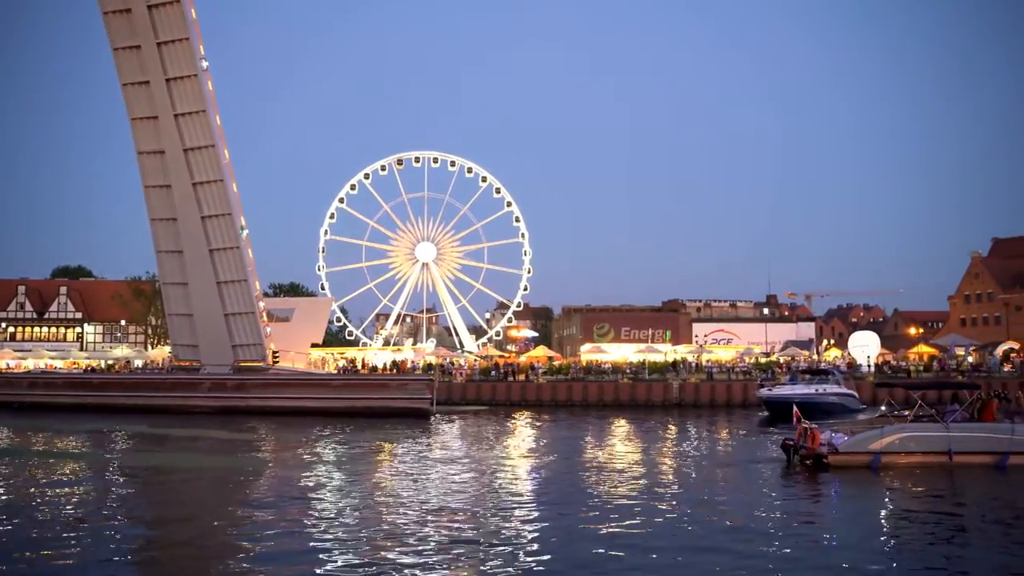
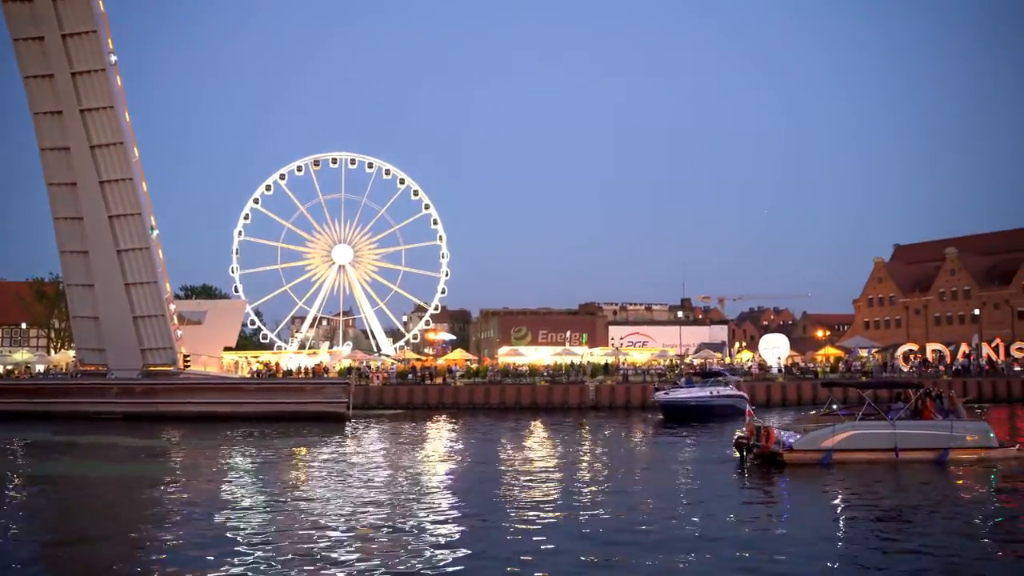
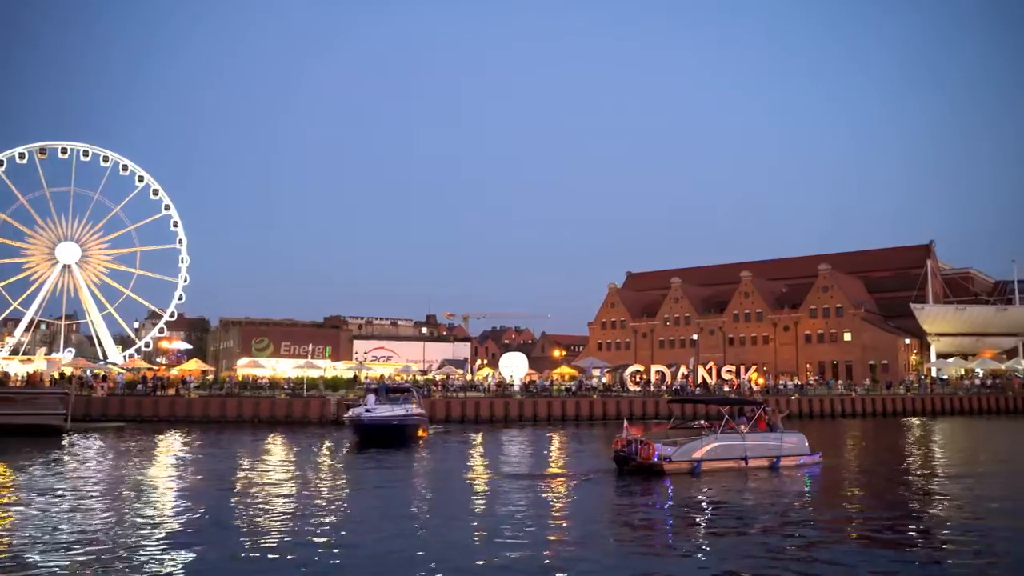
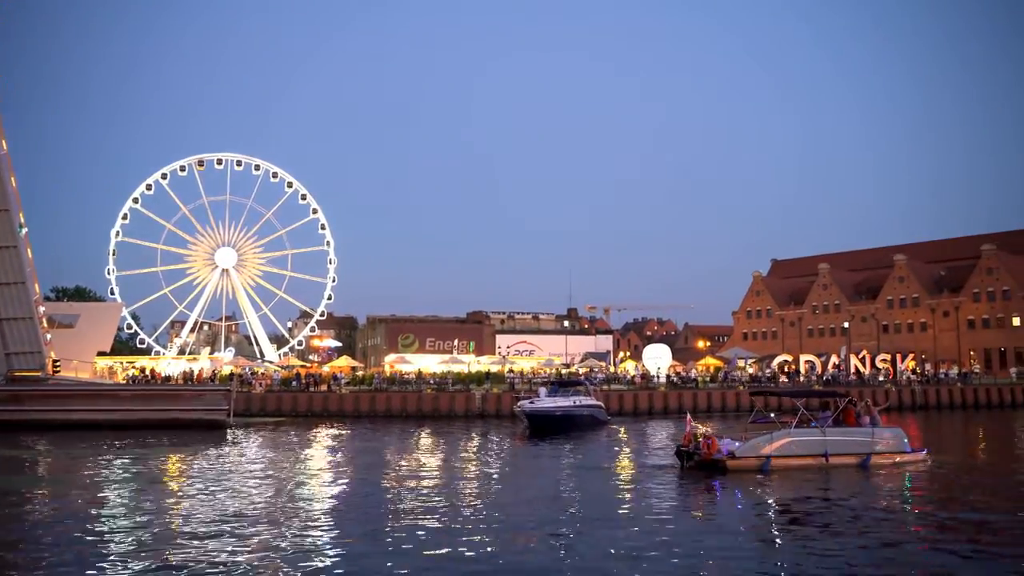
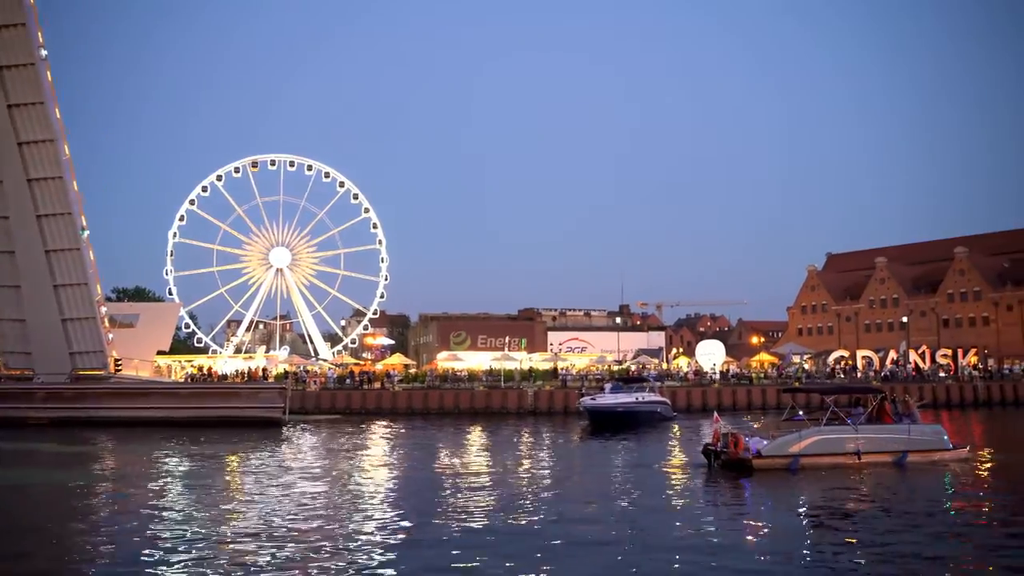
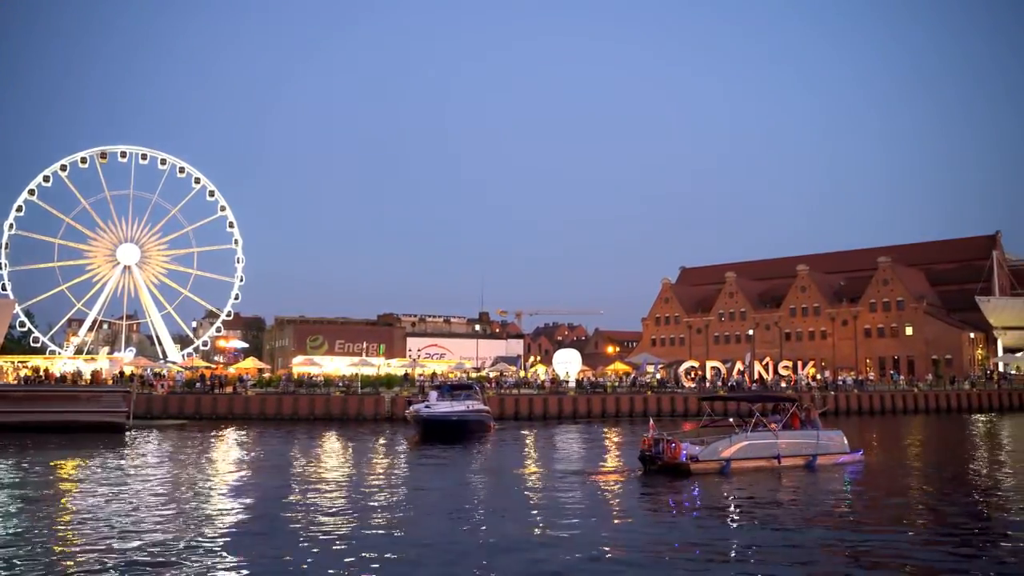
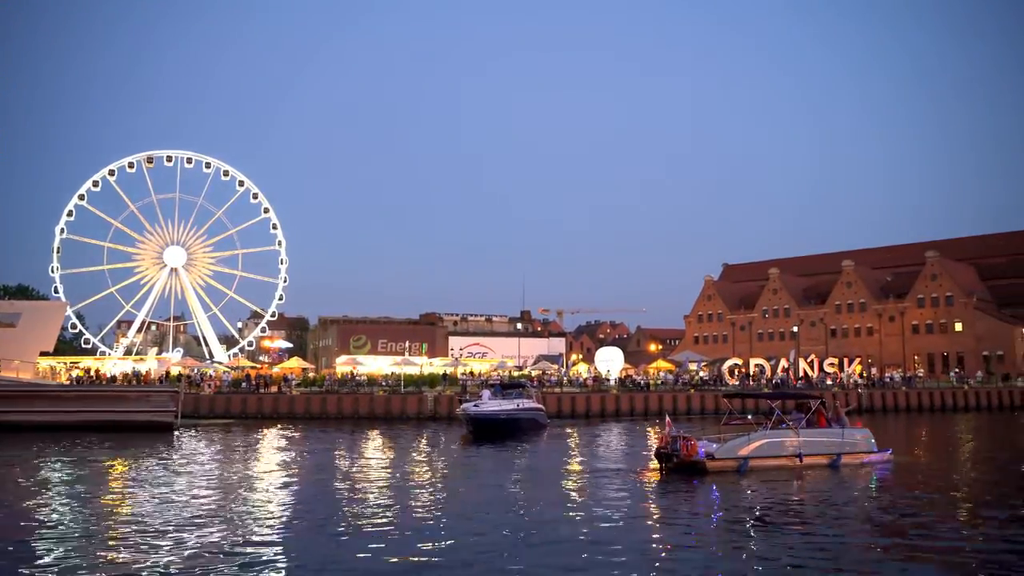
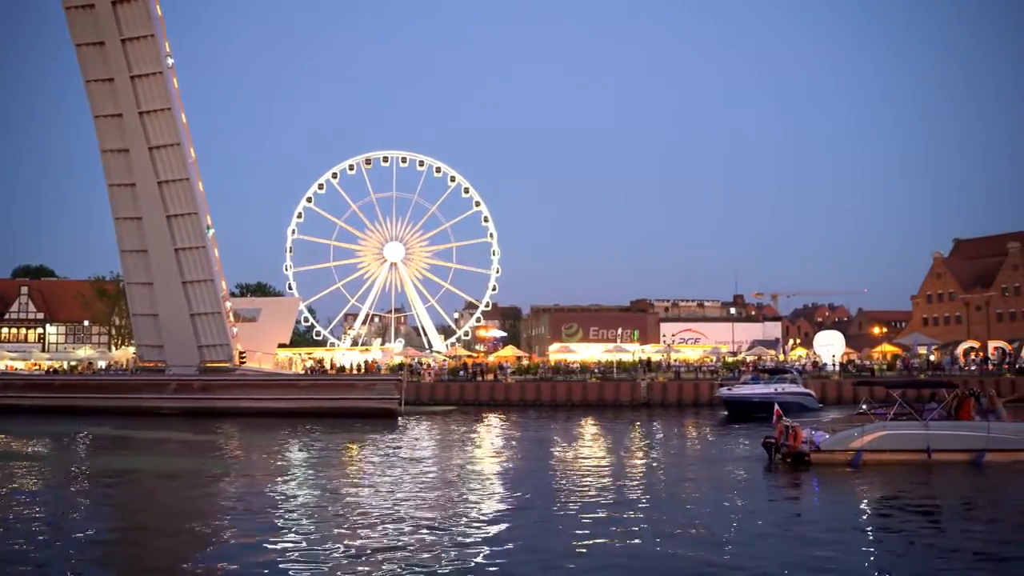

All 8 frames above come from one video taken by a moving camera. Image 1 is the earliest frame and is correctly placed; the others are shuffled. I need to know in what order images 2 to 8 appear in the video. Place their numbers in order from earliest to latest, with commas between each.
8, 2, 5, 4, 7, 6, 3
